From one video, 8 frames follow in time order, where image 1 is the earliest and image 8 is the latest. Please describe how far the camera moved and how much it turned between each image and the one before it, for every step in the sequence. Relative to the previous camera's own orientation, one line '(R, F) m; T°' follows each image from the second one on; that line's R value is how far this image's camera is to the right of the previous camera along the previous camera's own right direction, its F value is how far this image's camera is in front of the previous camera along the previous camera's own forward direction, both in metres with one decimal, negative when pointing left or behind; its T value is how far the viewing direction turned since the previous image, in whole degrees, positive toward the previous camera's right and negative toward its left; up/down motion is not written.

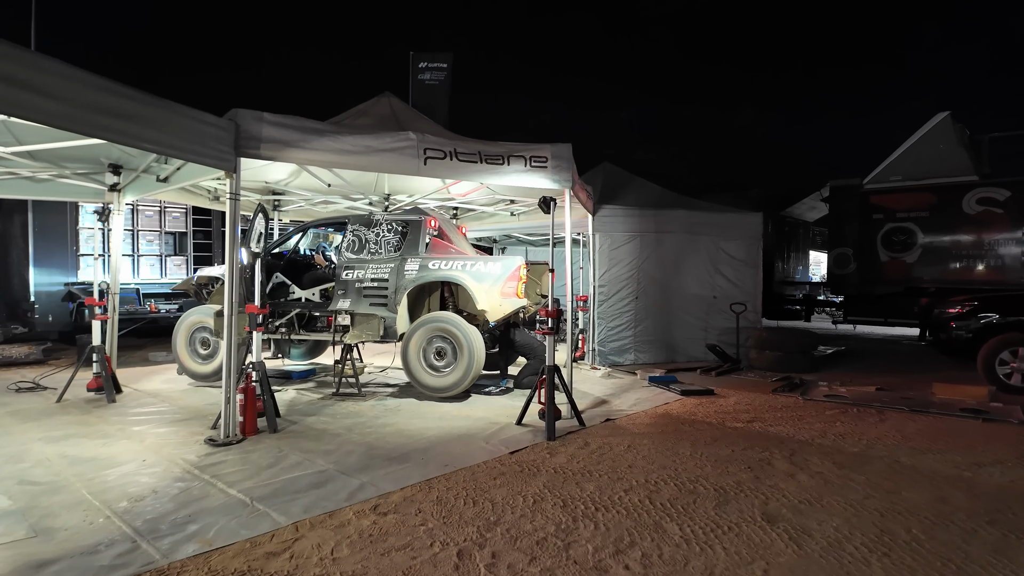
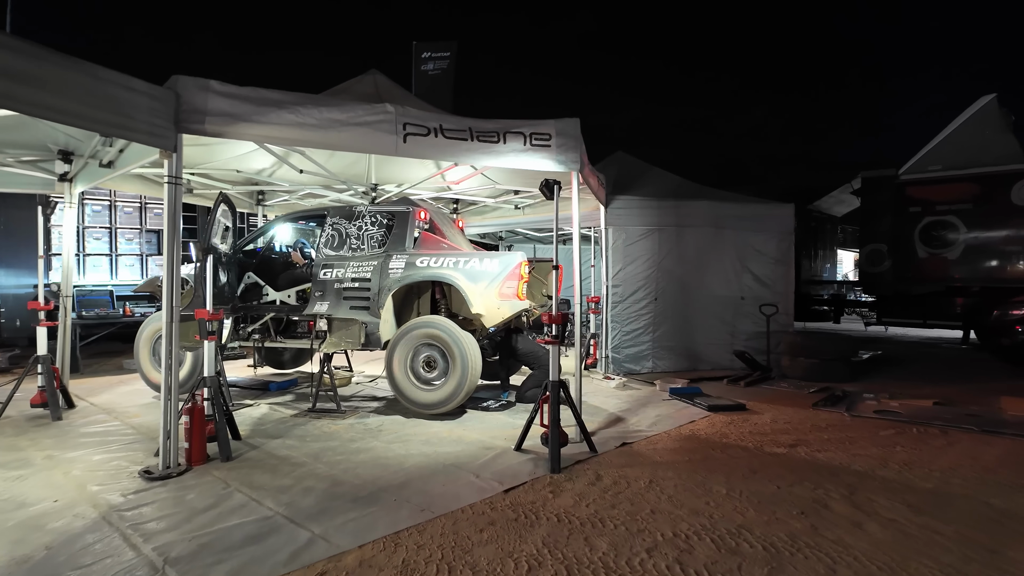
(+0.1, +0.9) m; -1°
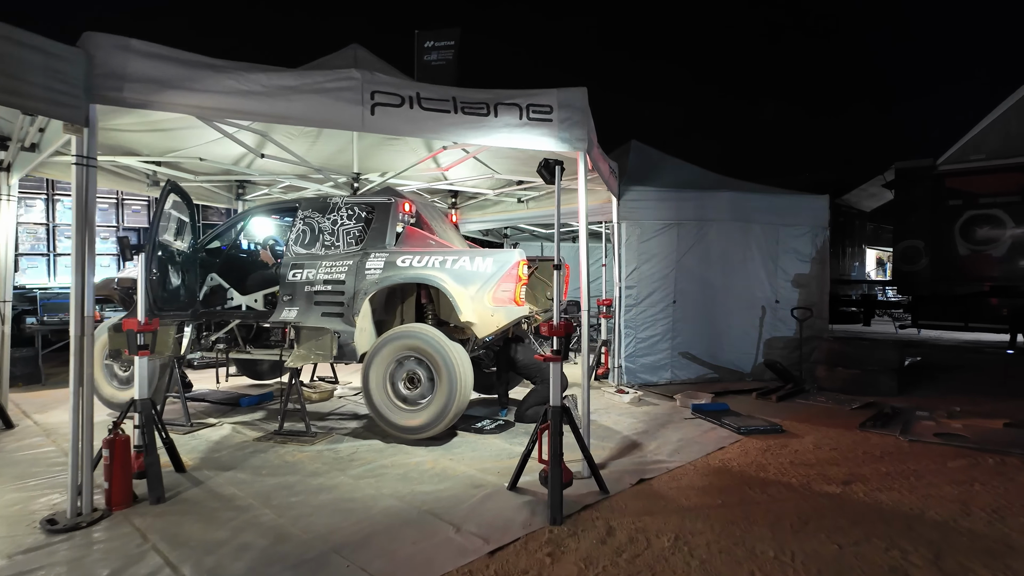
(+0.1, +0.8) m; -1°
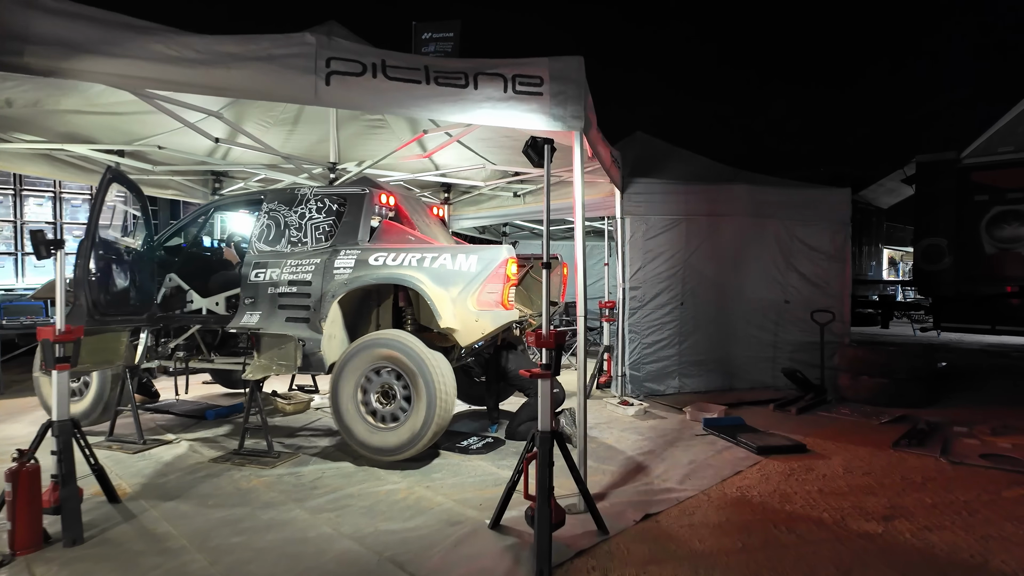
(+0.1, +0.6) m; -1°
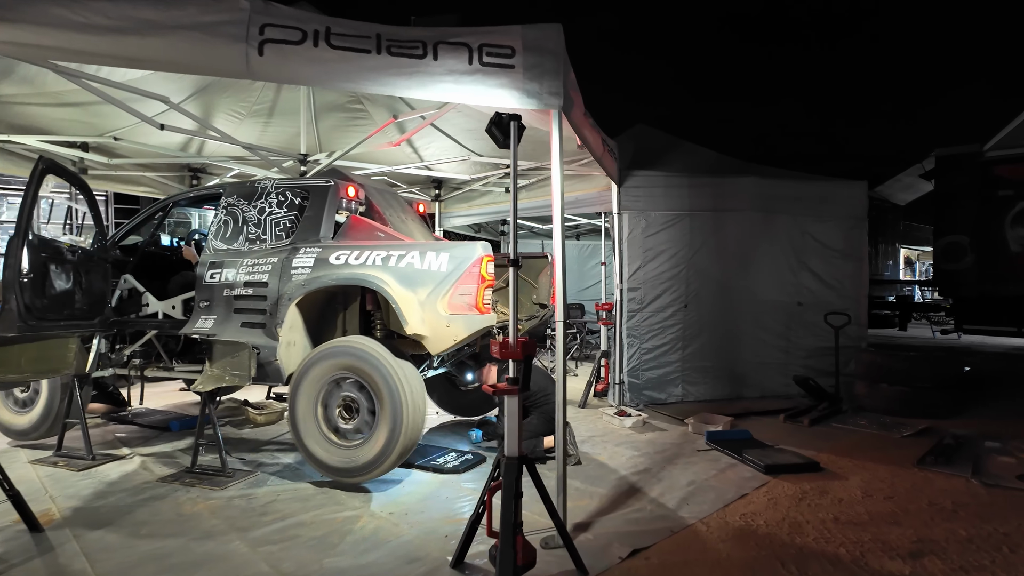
(+0.2, +0.4) m; -1°
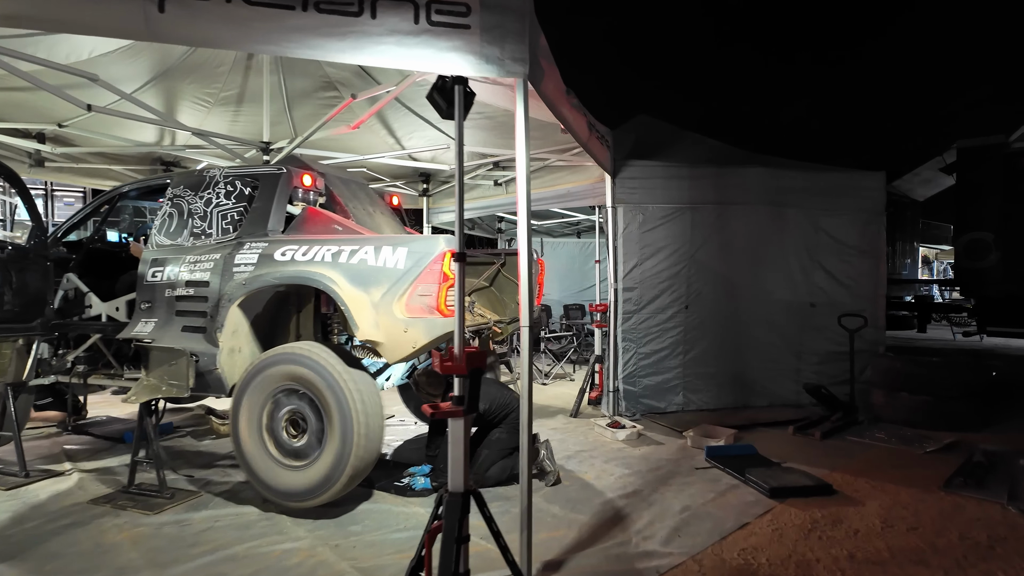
(+0.2, +0.5) m; -1°
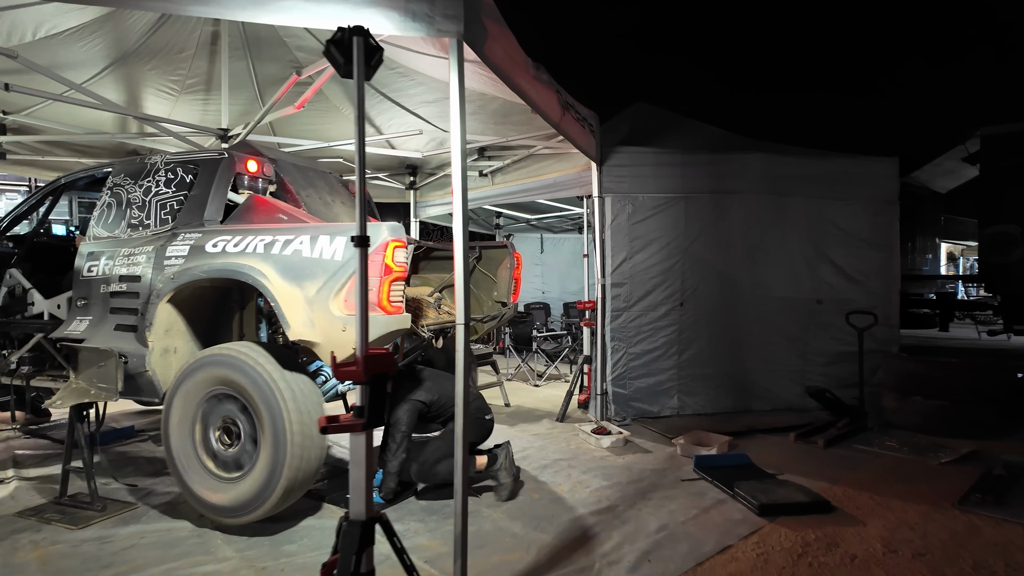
(+0.3, +0.4) m; -2°
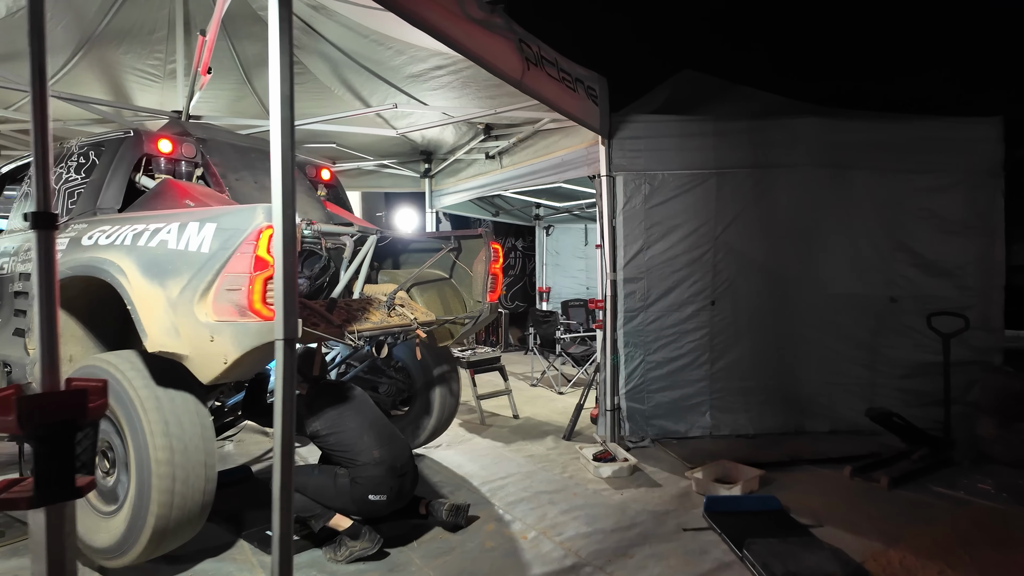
(+0.7, +0.8) m; -8°
